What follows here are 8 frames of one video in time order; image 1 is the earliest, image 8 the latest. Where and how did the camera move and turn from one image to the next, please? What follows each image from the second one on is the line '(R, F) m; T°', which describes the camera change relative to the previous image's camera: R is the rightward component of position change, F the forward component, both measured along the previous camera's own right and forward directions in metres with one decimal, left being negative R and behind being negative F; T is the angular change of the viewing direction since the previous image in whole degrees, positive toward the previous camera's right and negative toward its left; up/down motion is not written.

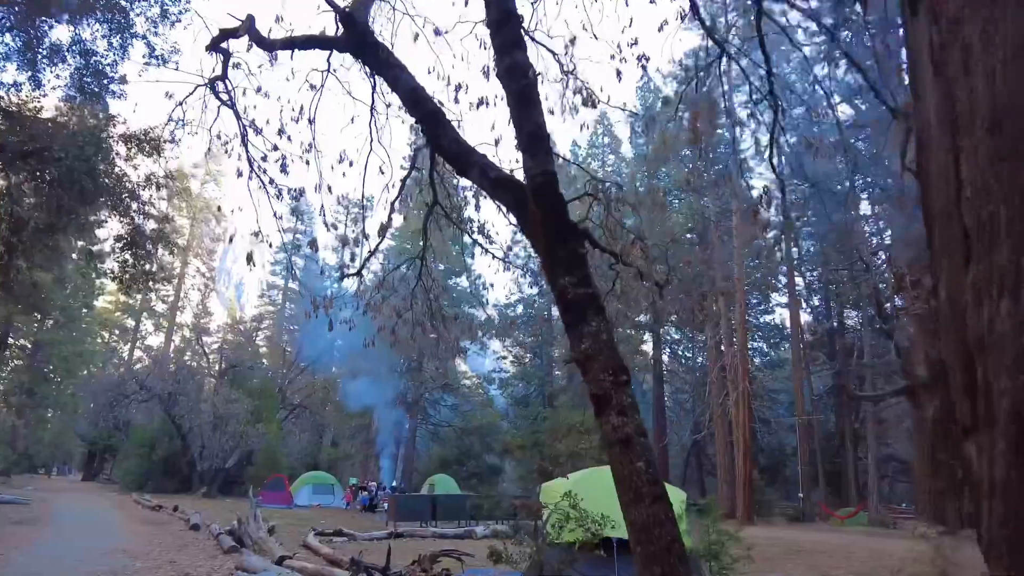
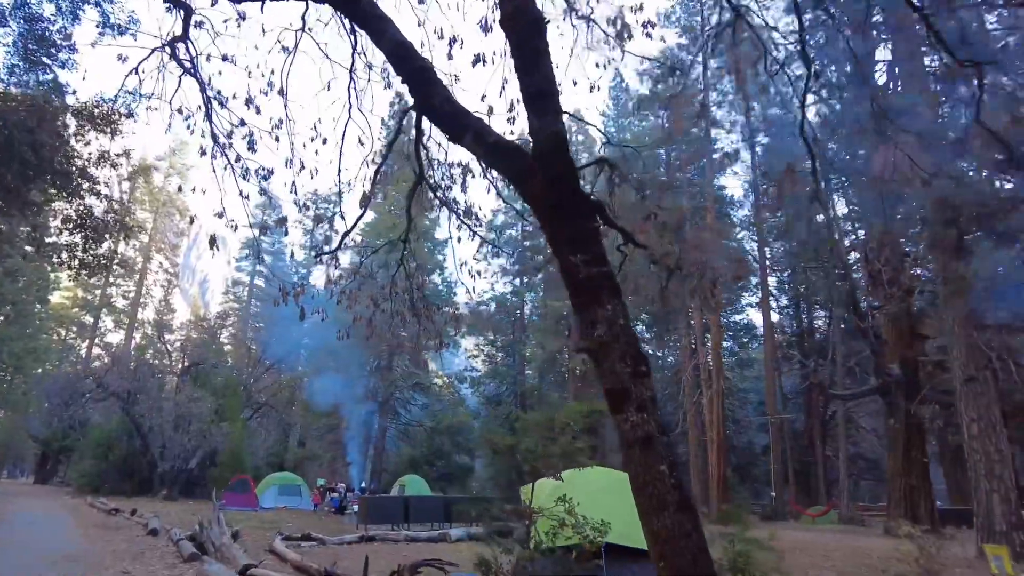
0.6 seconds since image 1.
(-0.1, +0.3) m; +2°
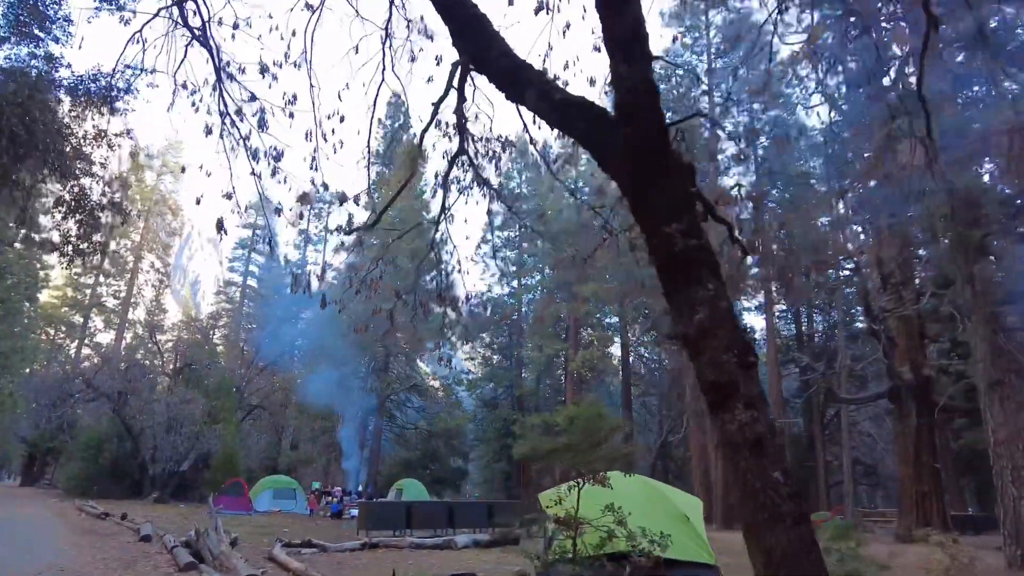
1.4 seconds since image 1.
(-0.2, +0.3) m; +1°
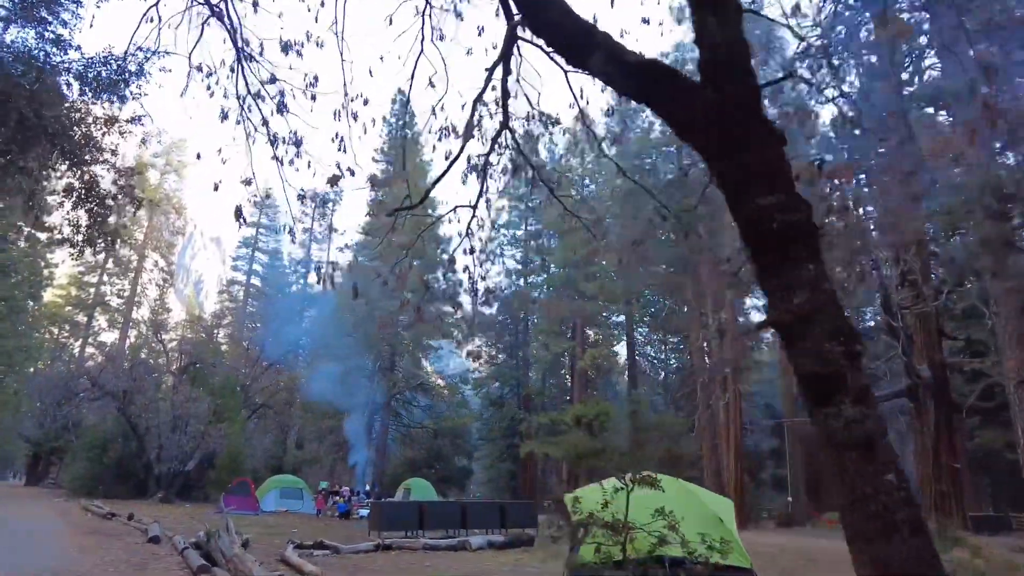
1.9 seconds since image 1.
(-0.1, +0.2) m; 0°
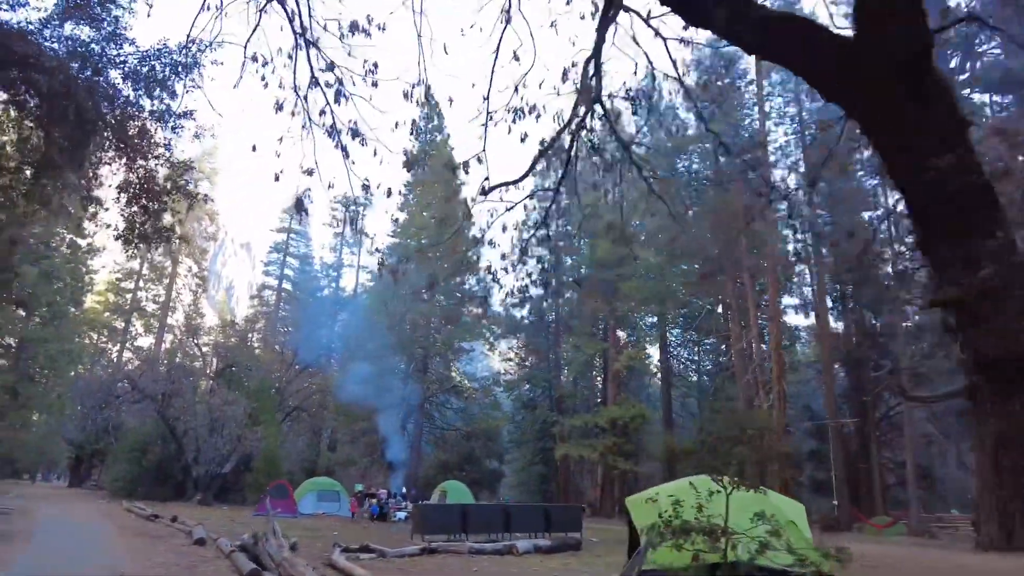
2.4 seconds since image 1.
(-0.2, +0.2) m; -2°
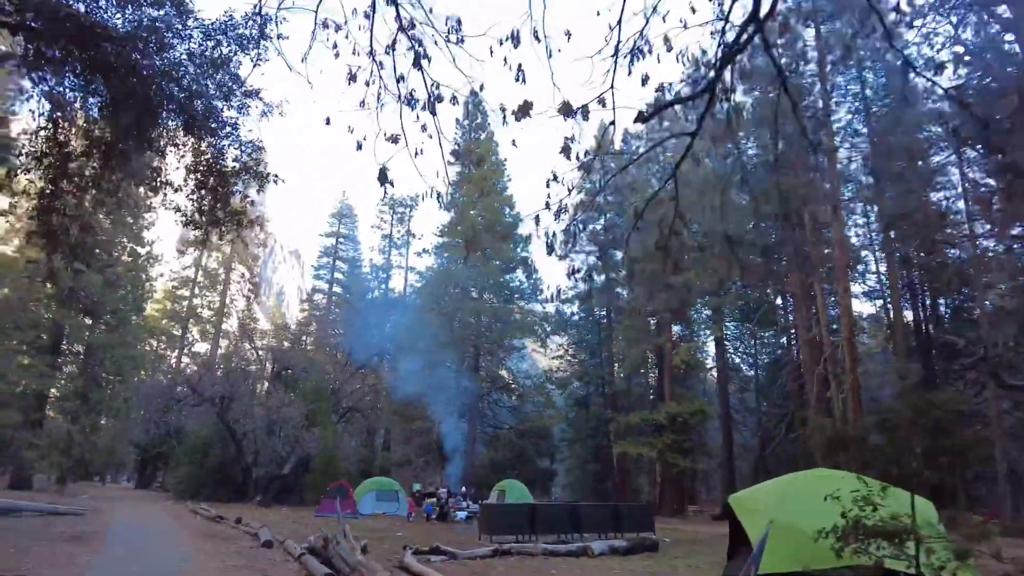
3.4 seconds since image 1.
(-0.3, +0.3) m; -3°
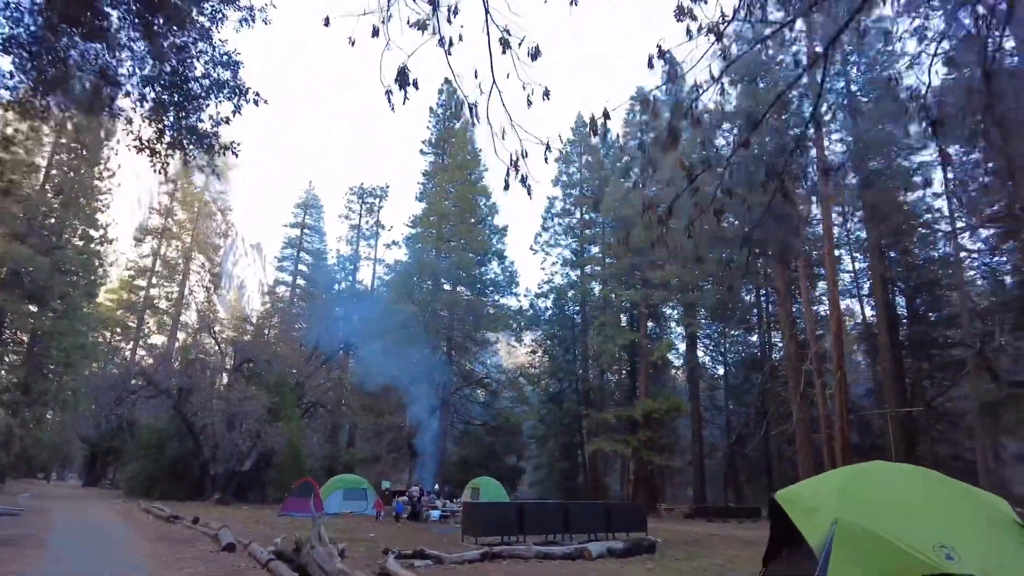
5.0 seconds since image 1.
(-0.3, +0.8) m; +3°
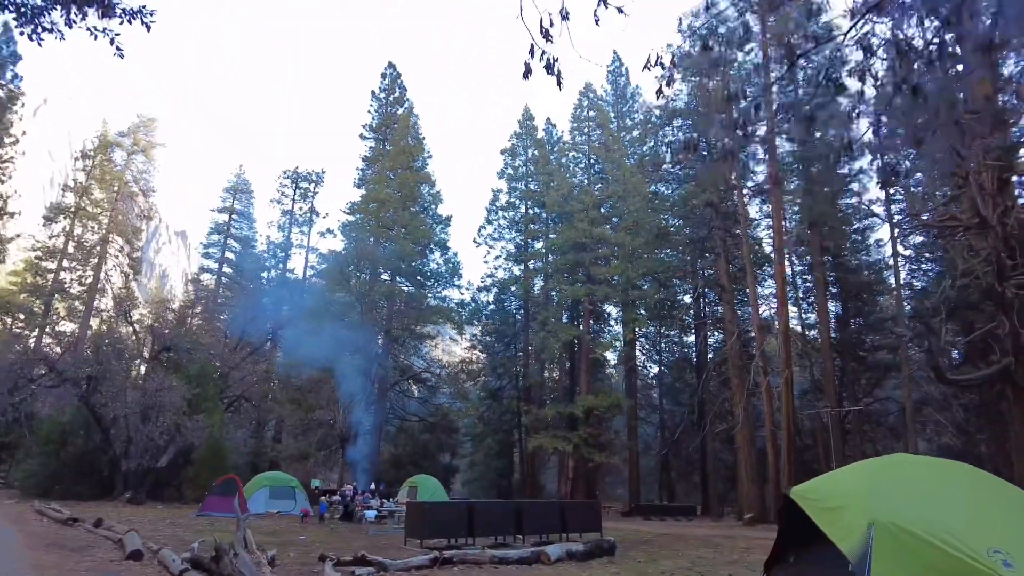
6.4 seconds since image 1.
(-0.2, +0.8) m; +5°
